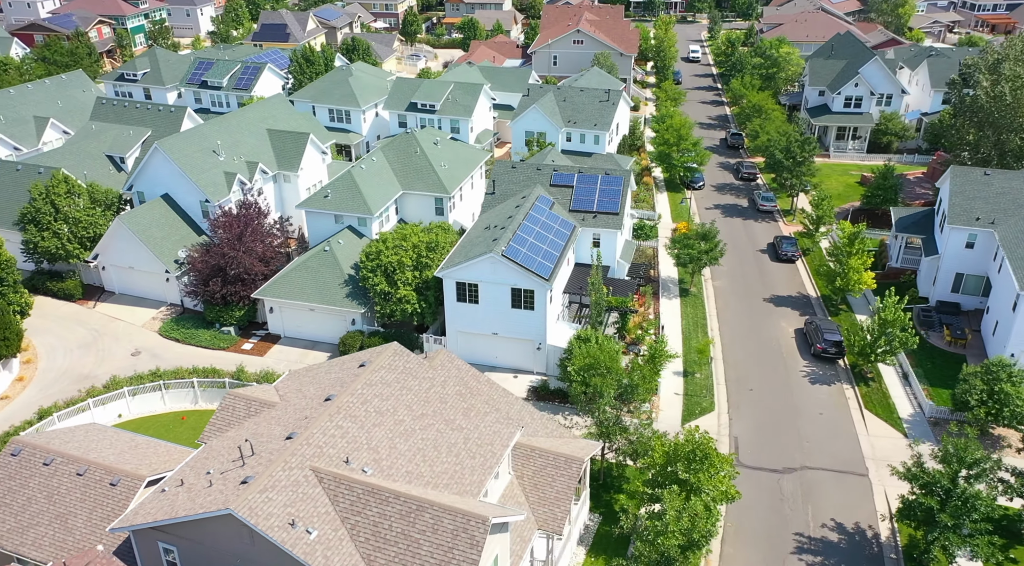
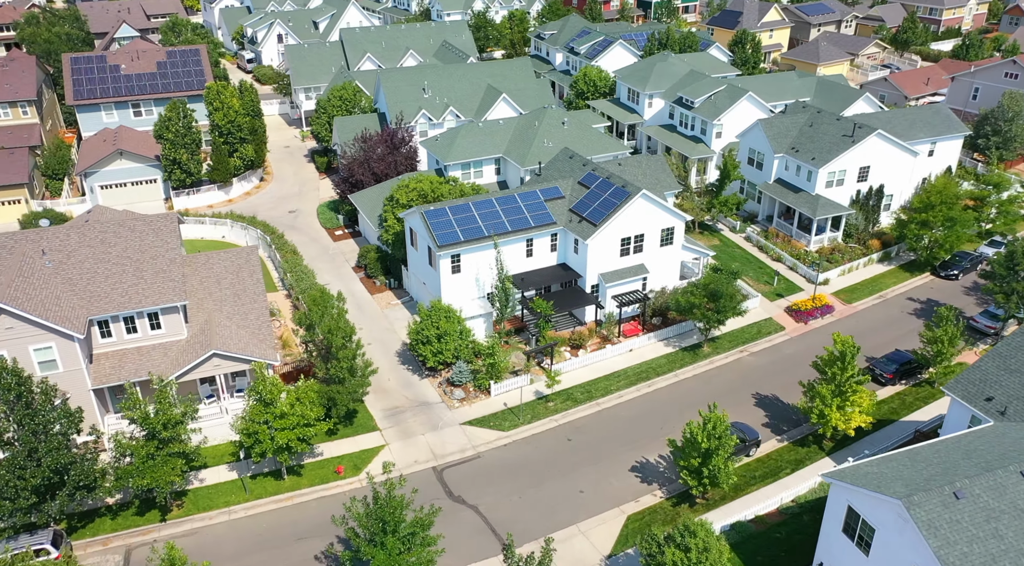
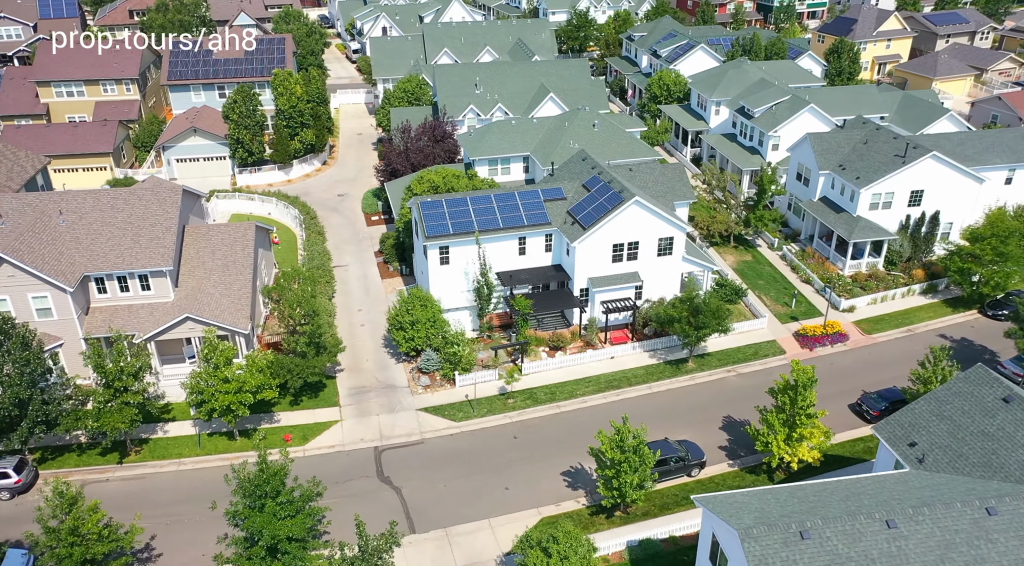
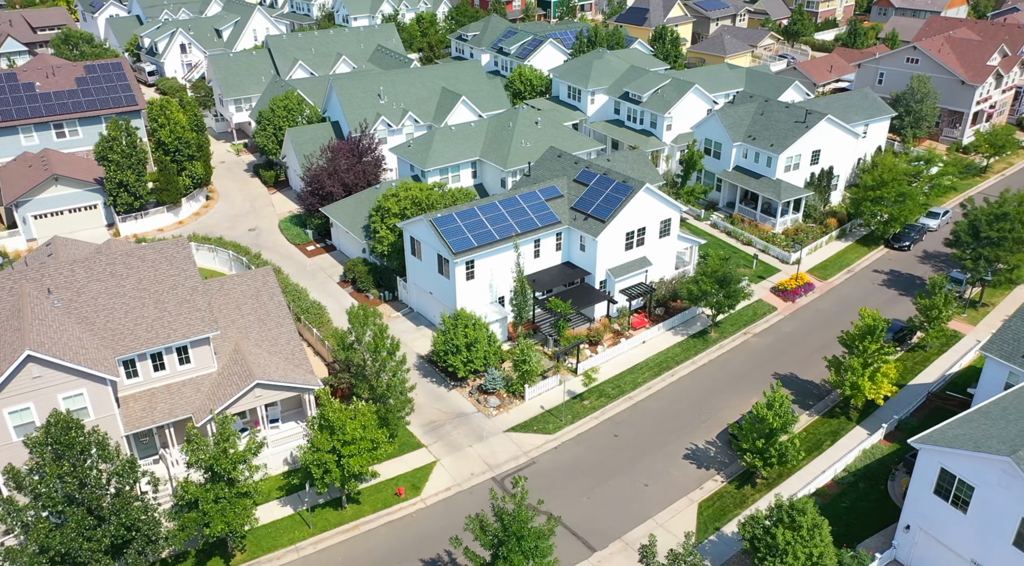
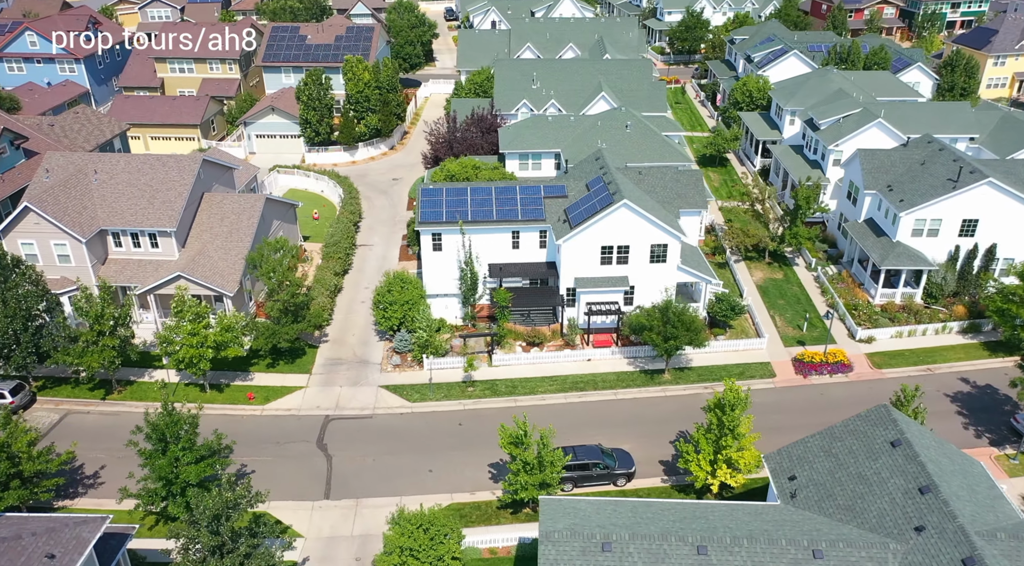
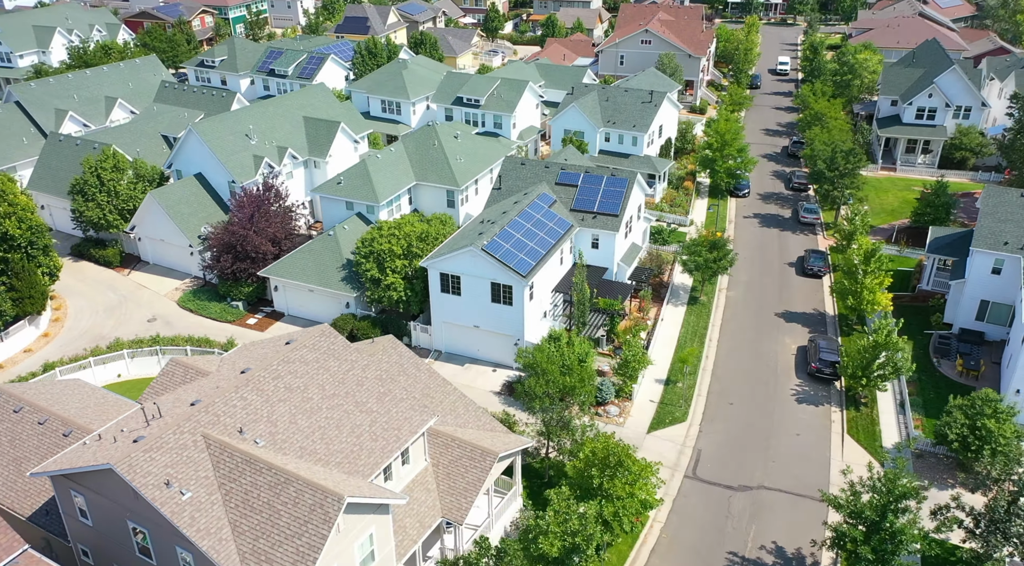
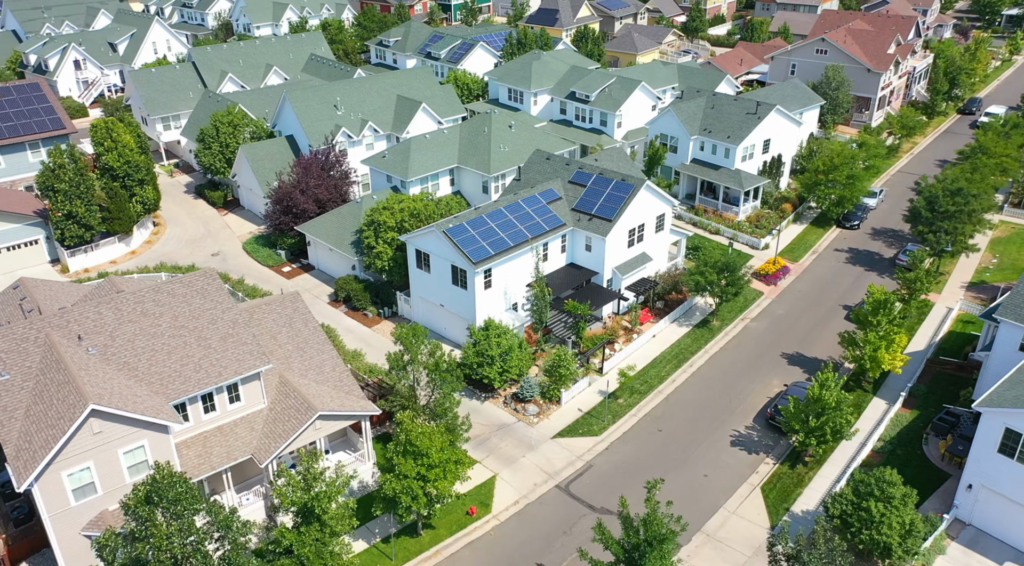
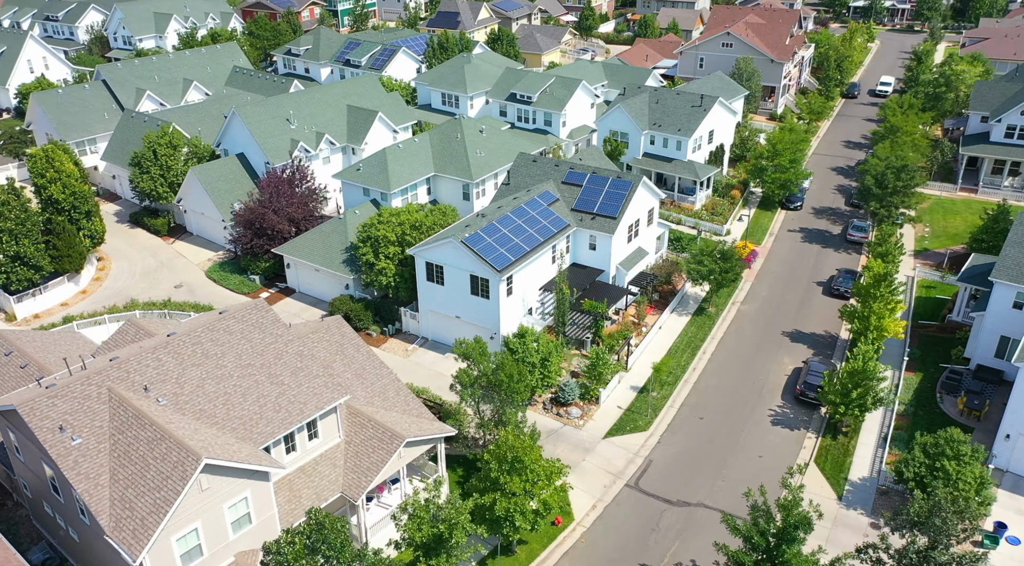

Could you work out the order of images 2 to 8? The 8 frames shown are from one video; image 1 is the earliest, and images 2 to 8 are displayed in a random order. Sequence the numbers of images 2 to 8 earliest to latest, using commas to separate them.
6, 8, 7, 4, 2, 3, 5
